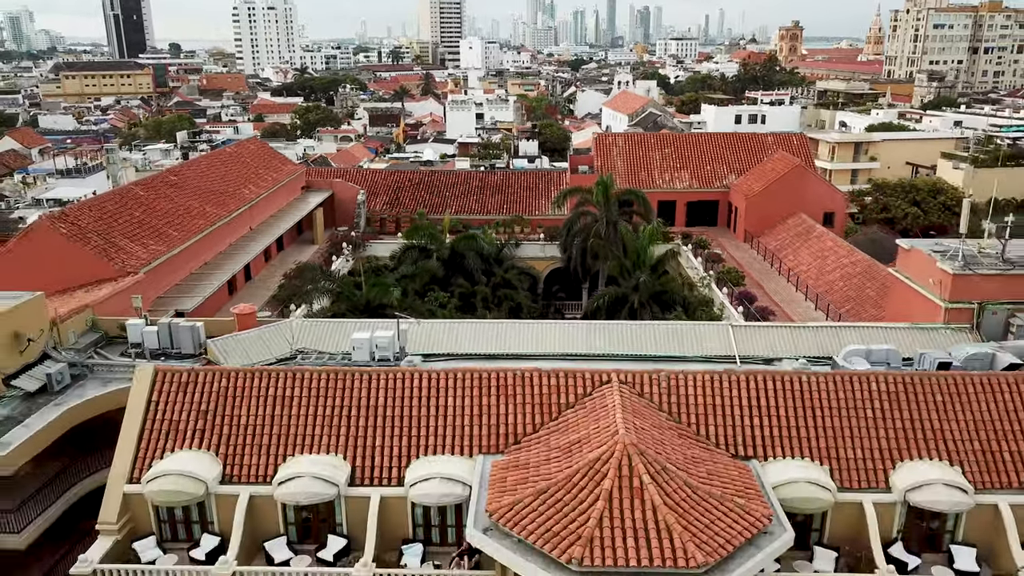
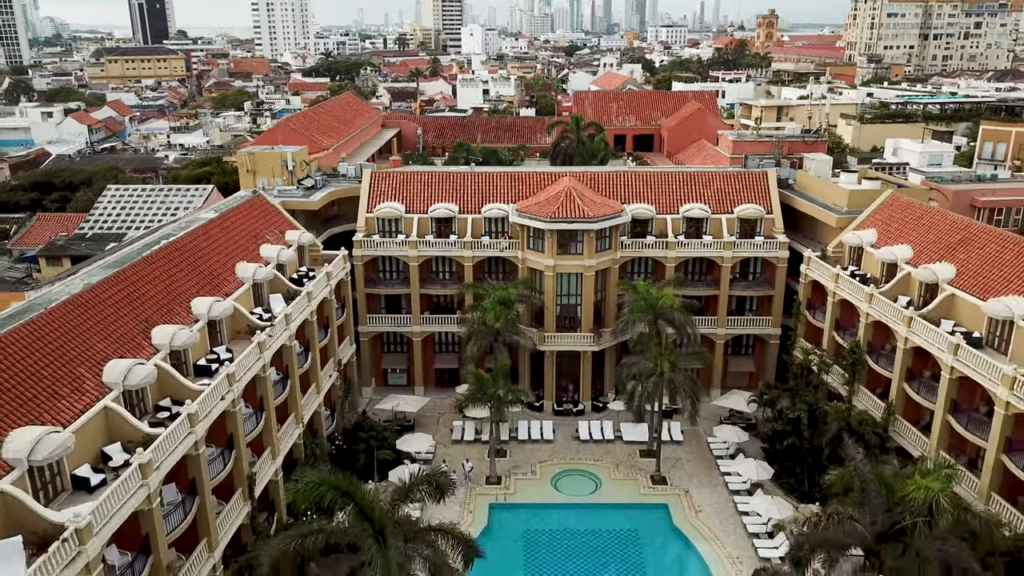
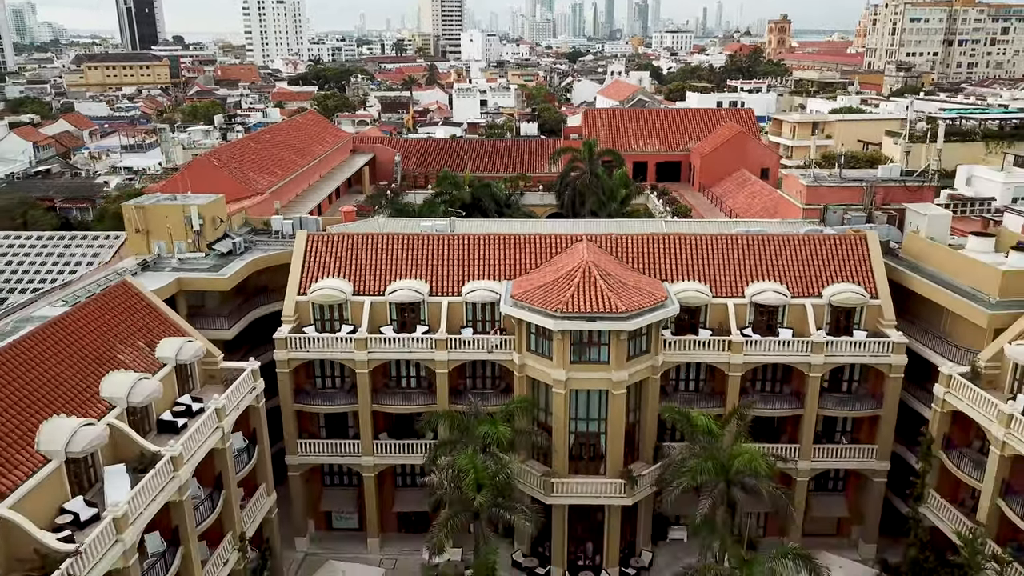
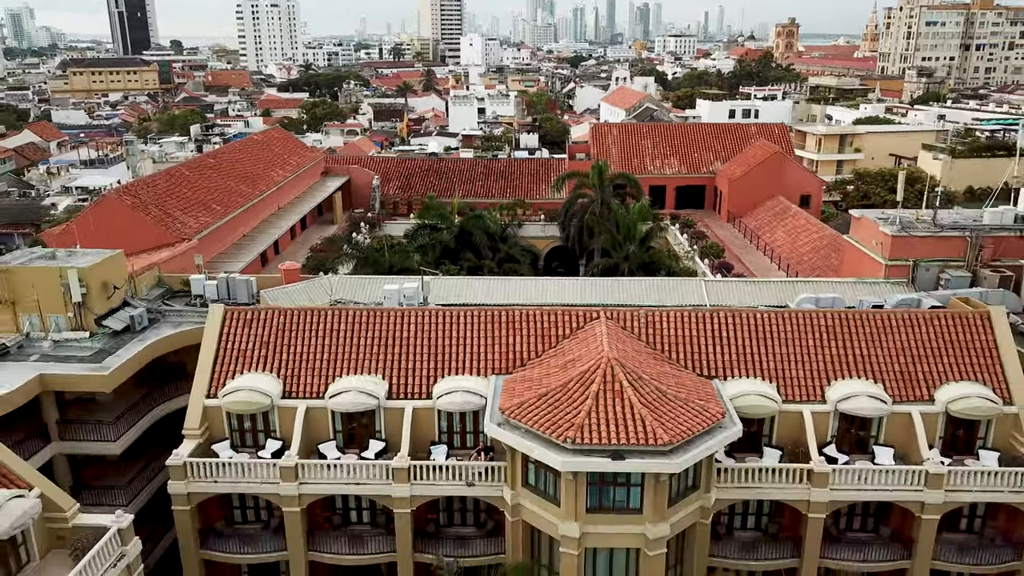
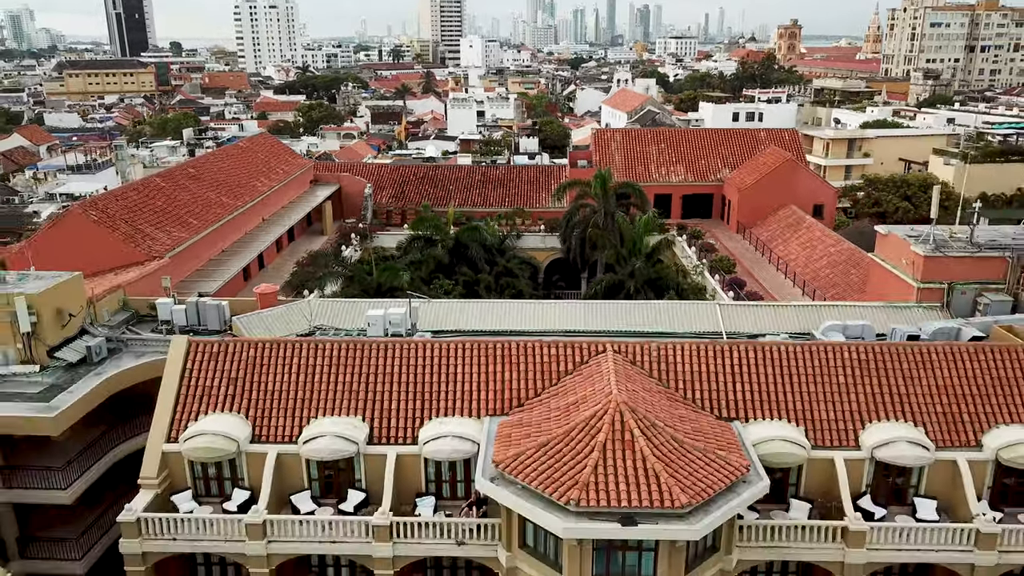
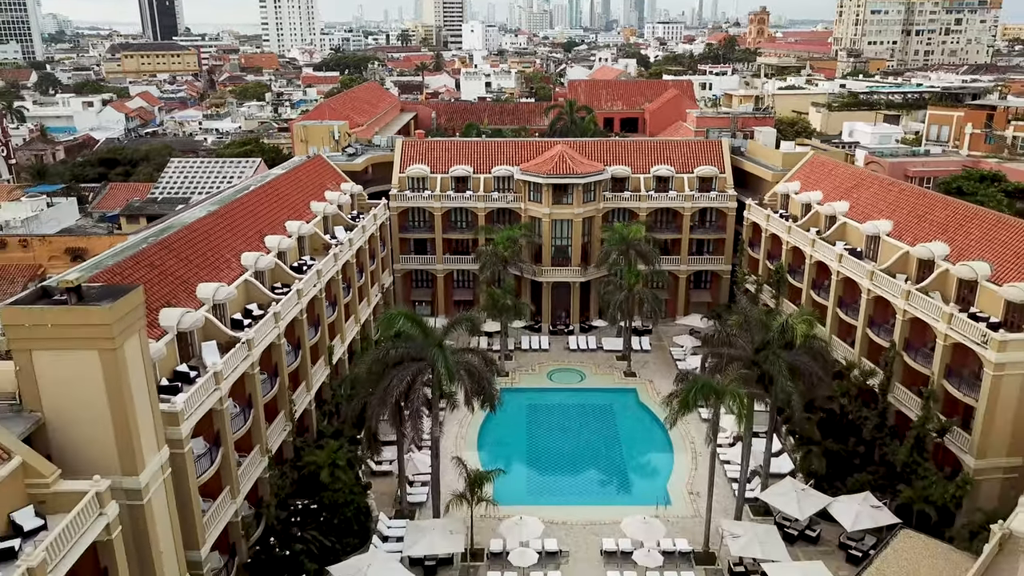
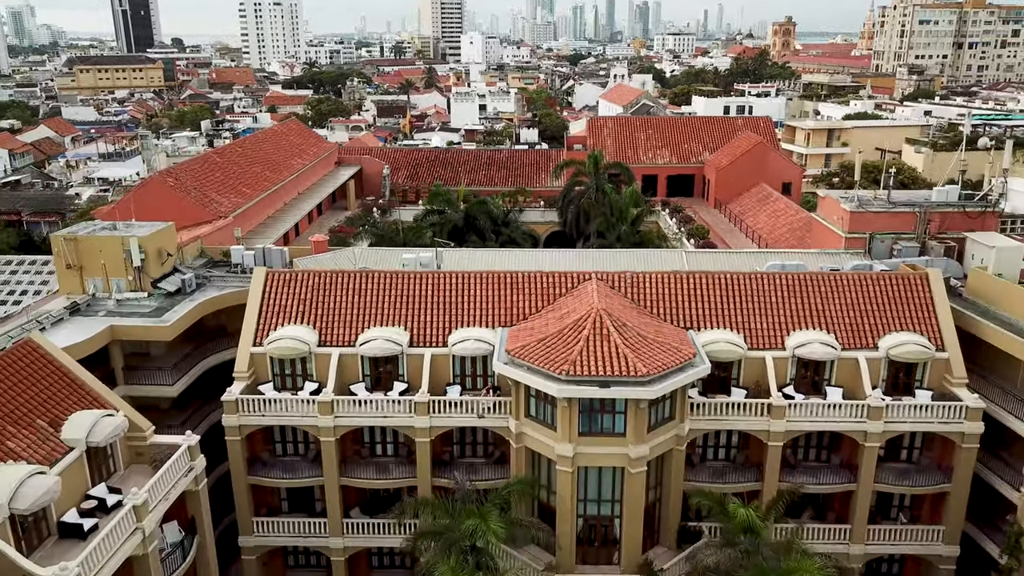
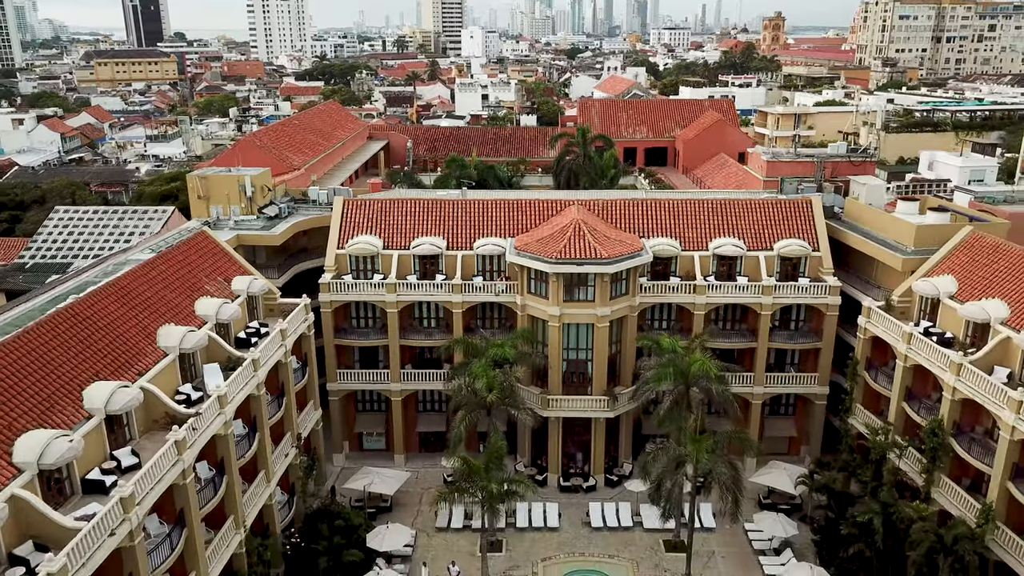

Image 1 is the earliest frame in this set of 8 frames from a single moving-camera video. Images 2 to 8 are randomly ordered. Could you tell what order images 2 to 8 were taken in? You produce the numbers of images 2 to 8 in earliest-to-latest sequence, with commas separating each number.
5, 4, 7, 3, 8, 2, 6
